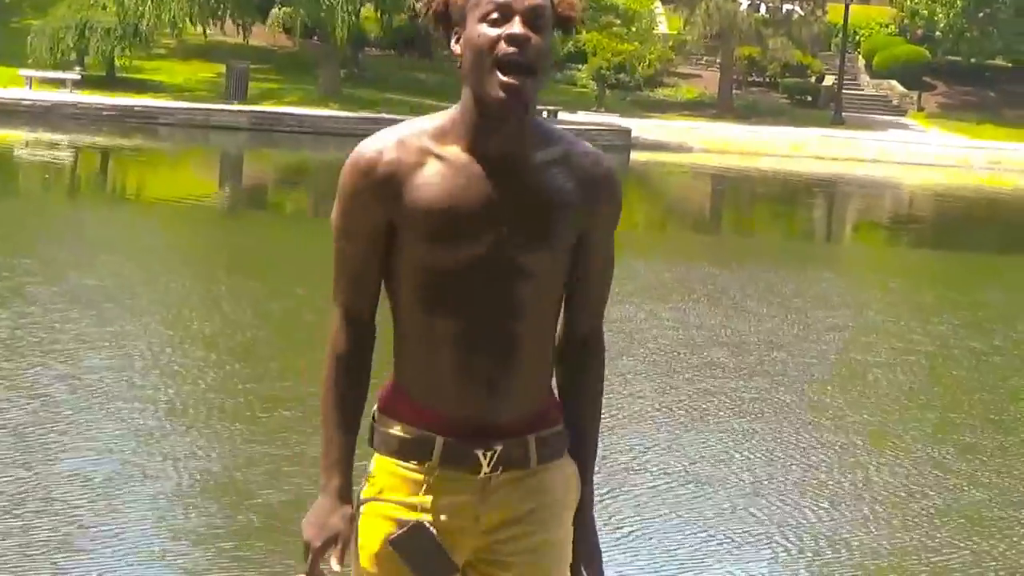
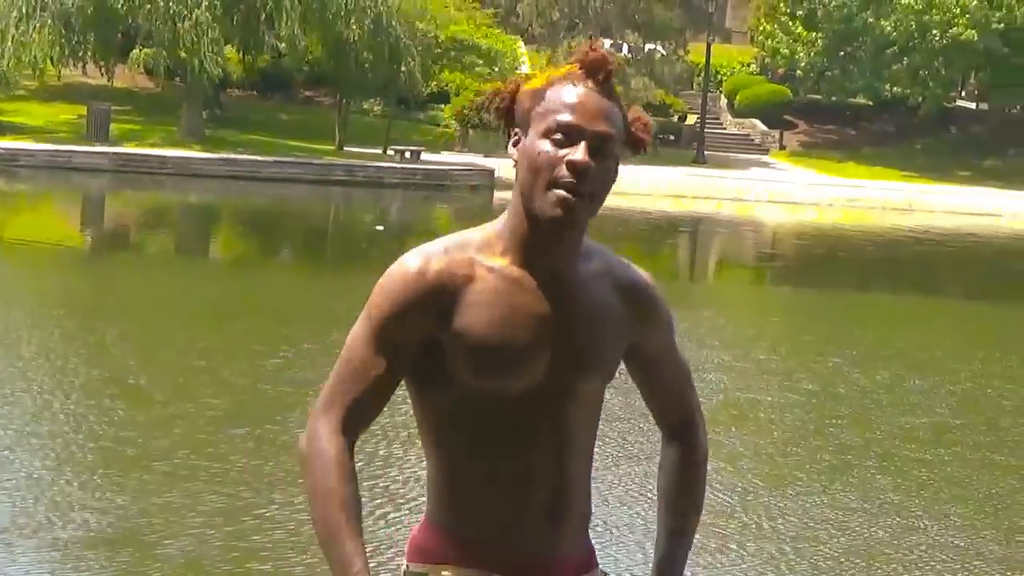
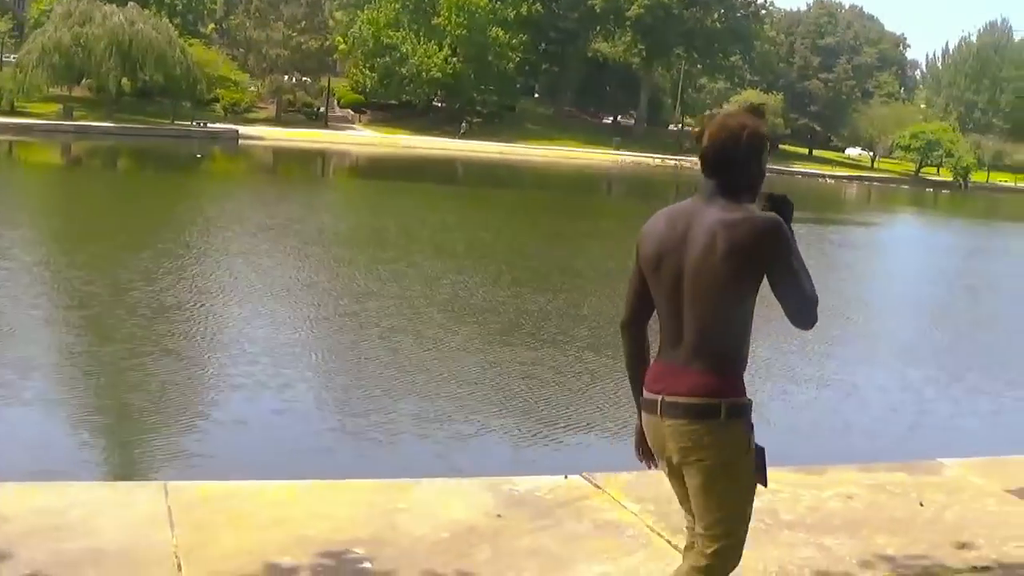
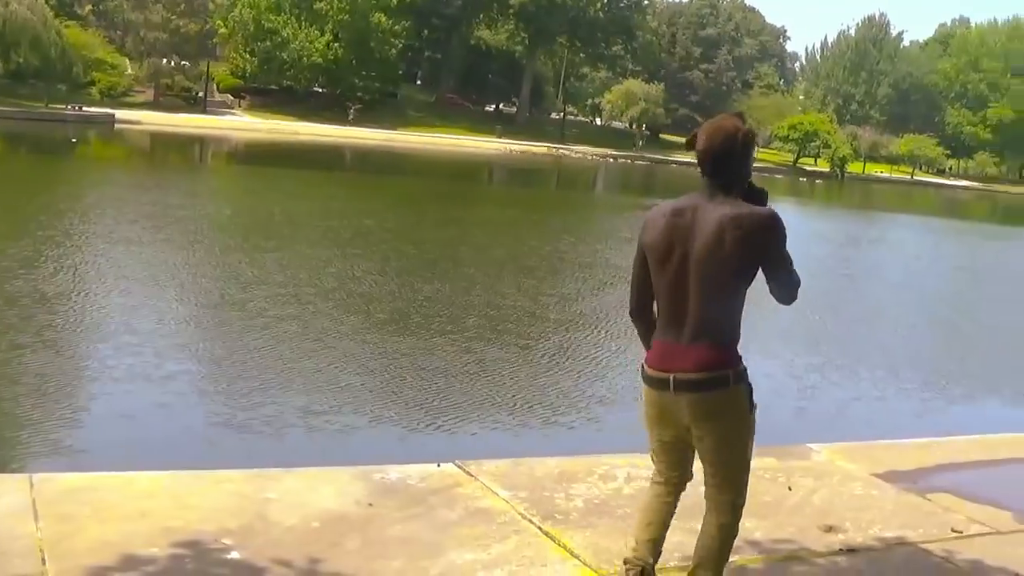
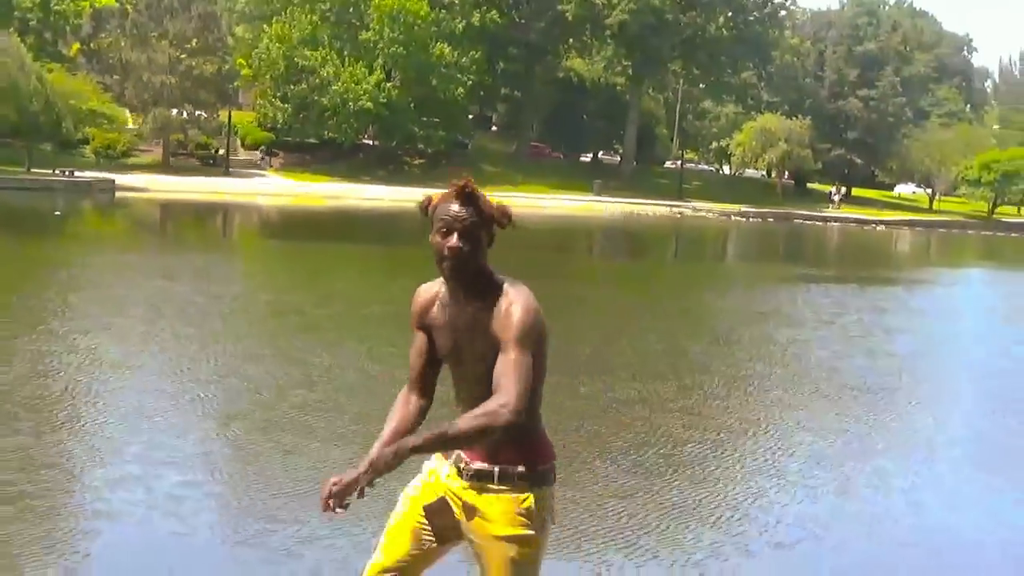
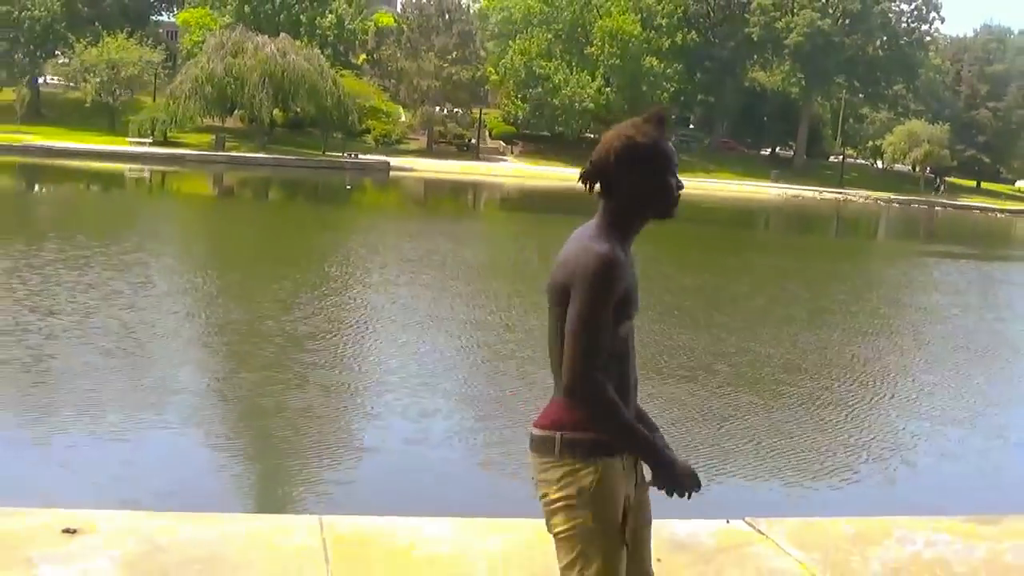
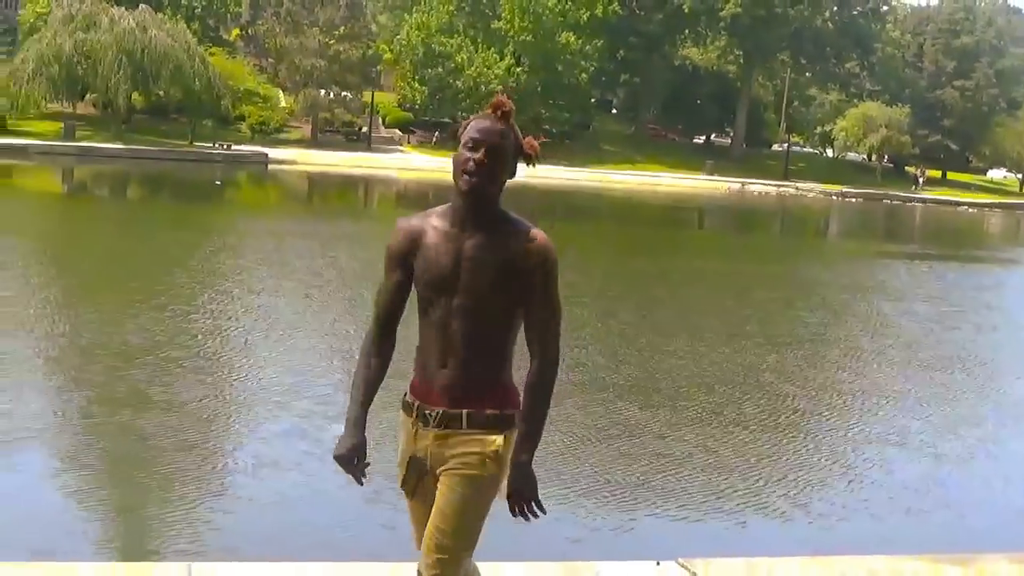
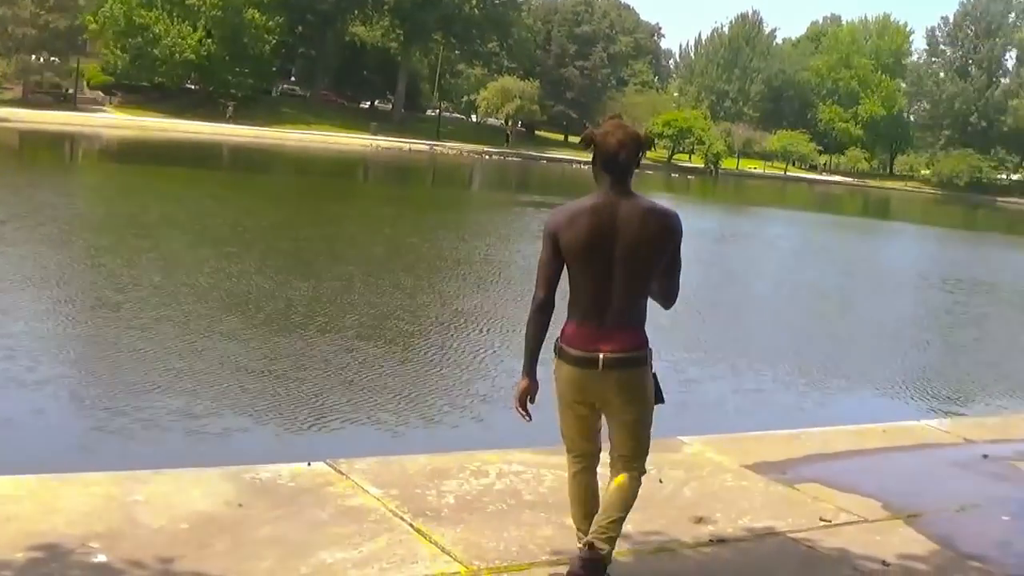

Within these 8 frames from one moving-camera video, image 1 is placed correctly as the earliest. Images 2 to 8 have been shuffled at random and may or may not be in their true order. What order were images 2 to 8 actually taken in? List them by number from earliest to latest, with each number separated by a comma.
2, 5, 7, 6, 3, 4, 8
